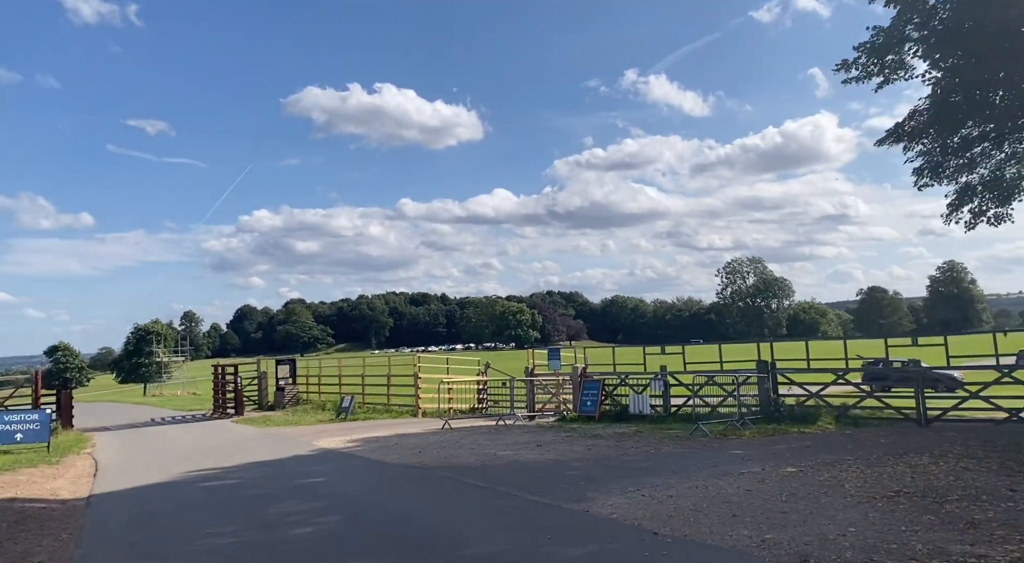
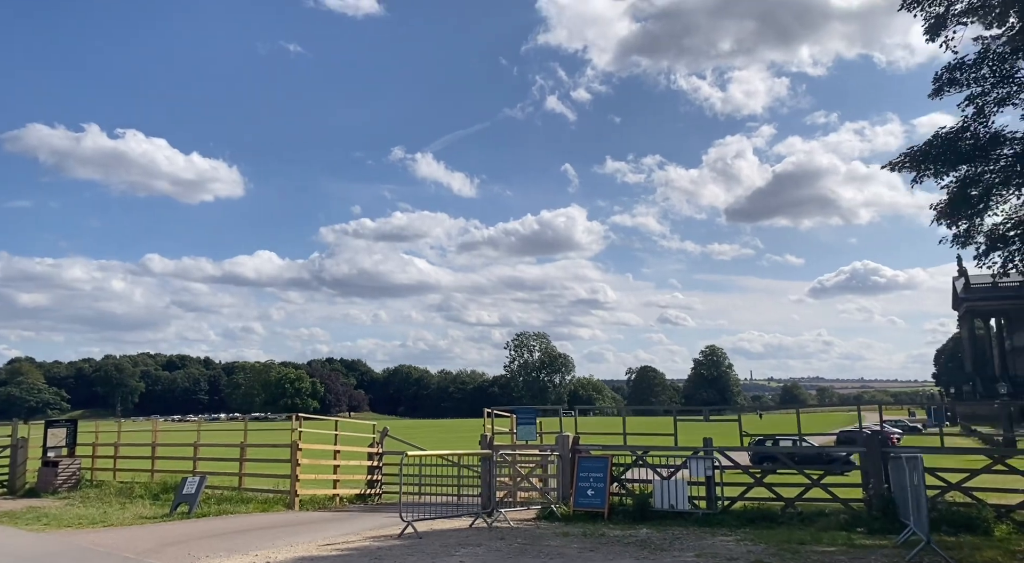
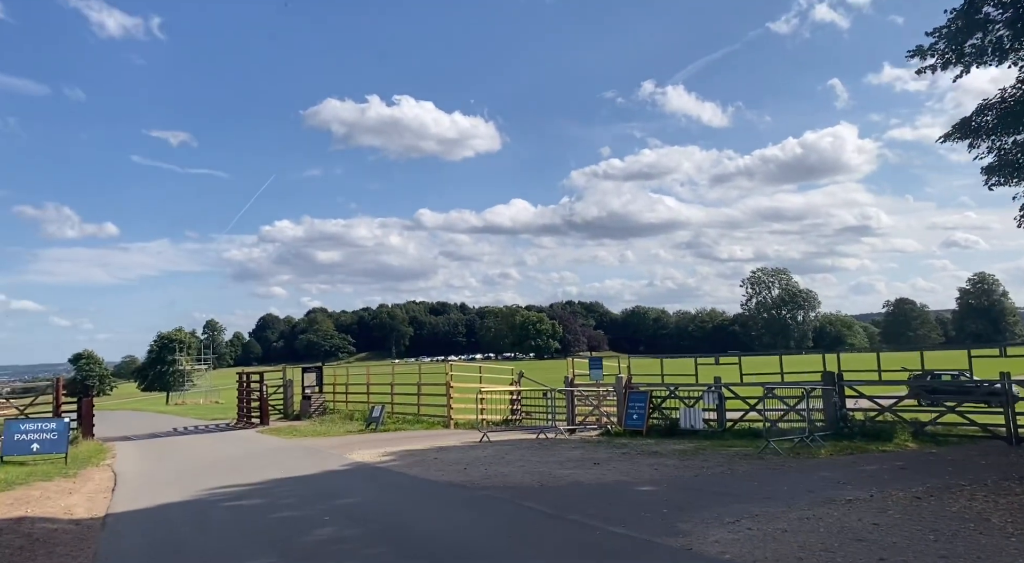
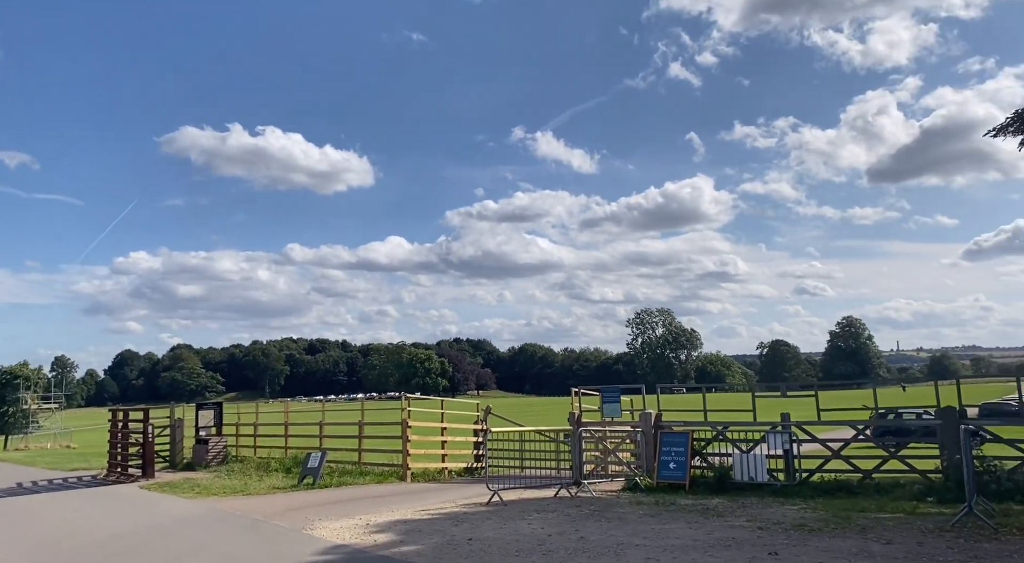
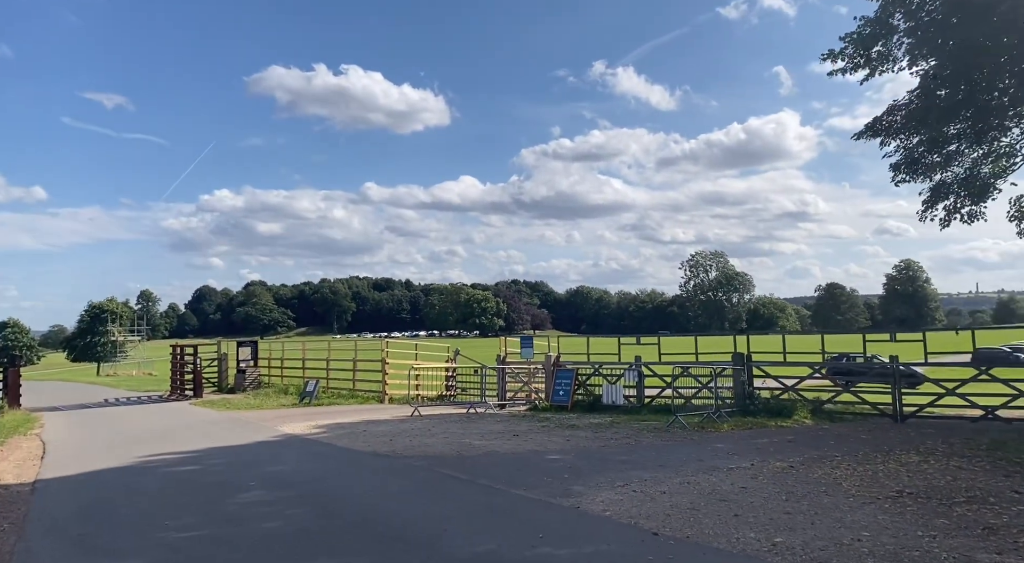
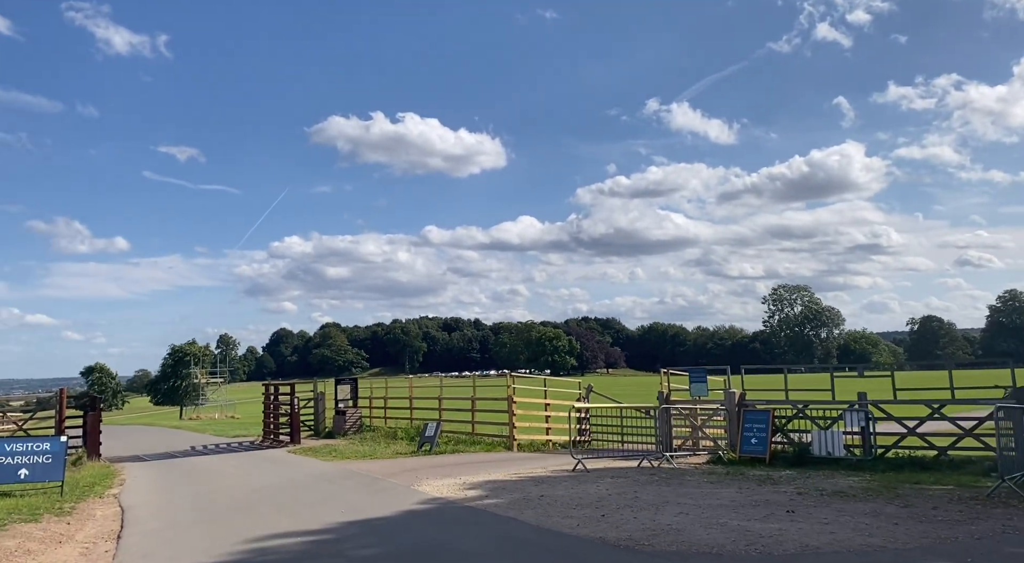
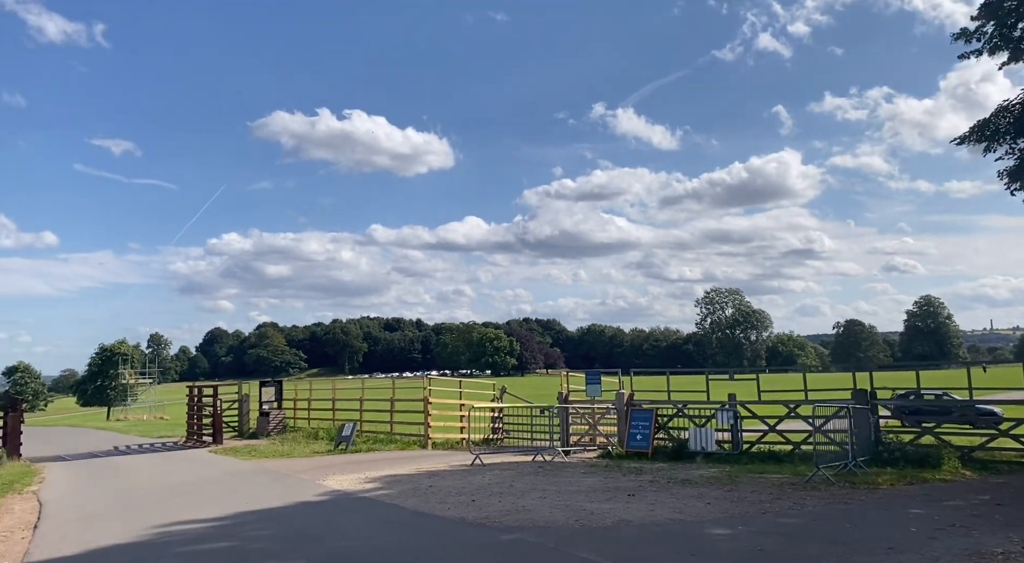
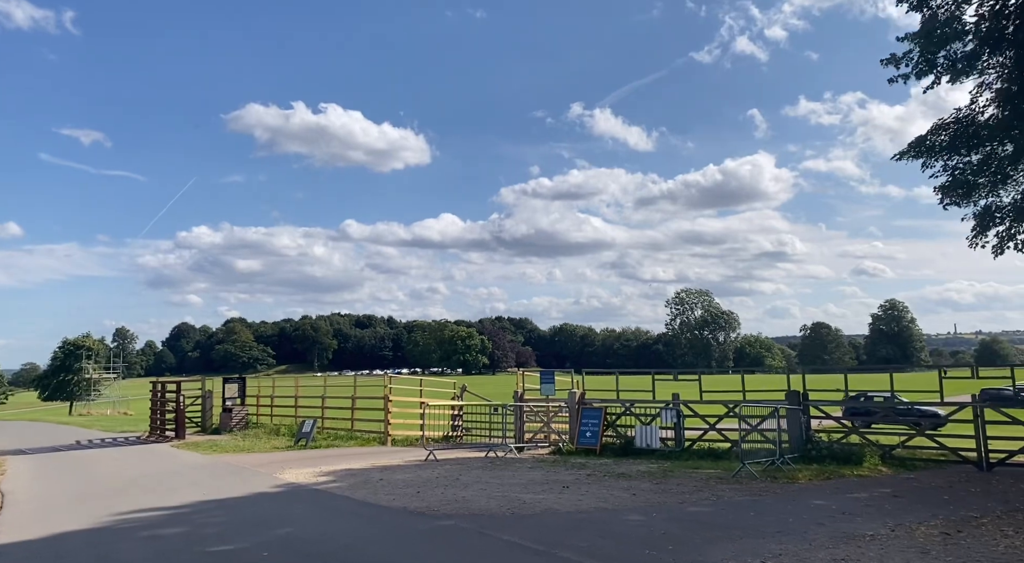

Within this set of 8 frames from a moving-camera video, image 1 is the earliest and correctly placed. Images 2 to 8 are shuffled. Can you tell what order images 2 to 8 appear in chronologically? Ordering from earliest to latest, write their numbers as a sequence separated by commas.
5, 3, 8, 7, 6, 4, 2
